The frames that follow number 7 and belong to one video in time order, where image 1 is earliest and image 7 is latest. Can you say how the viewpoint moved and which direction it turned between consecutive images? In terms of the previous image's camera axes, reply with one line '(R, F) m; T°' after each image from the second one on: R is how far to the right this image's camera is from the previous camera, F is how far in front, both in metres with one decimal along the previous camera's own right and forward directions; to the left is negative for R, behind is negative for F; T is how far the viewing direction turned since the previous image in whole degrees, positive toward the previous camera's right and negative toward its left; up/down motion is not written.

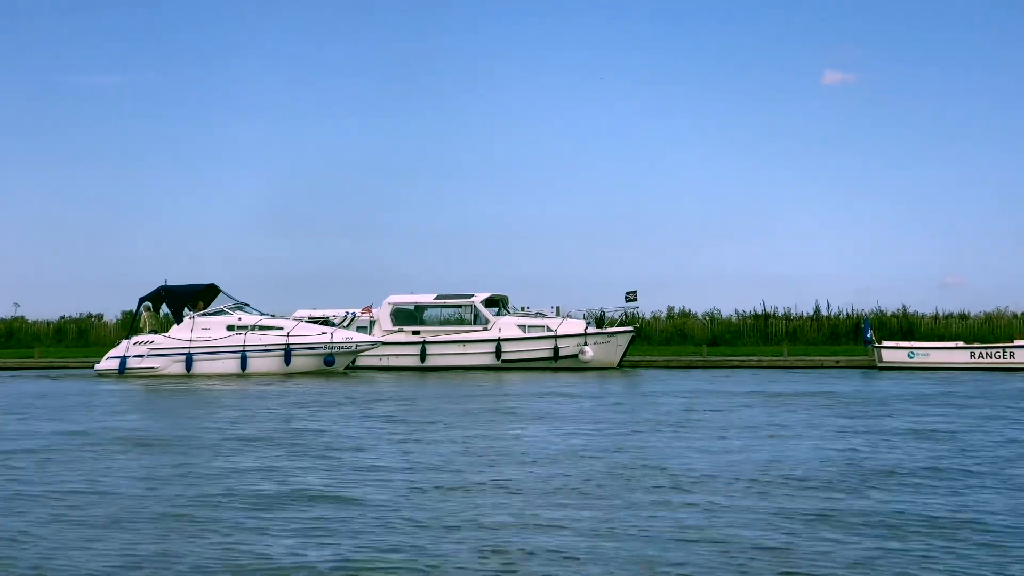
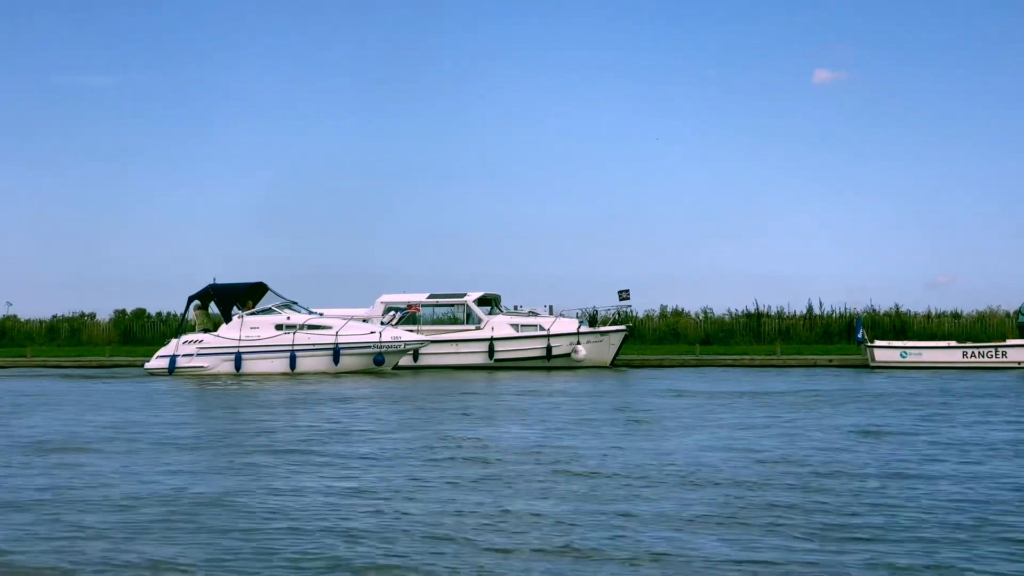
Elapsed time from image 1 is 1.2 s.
(-0.1, -0.2) m; 0°
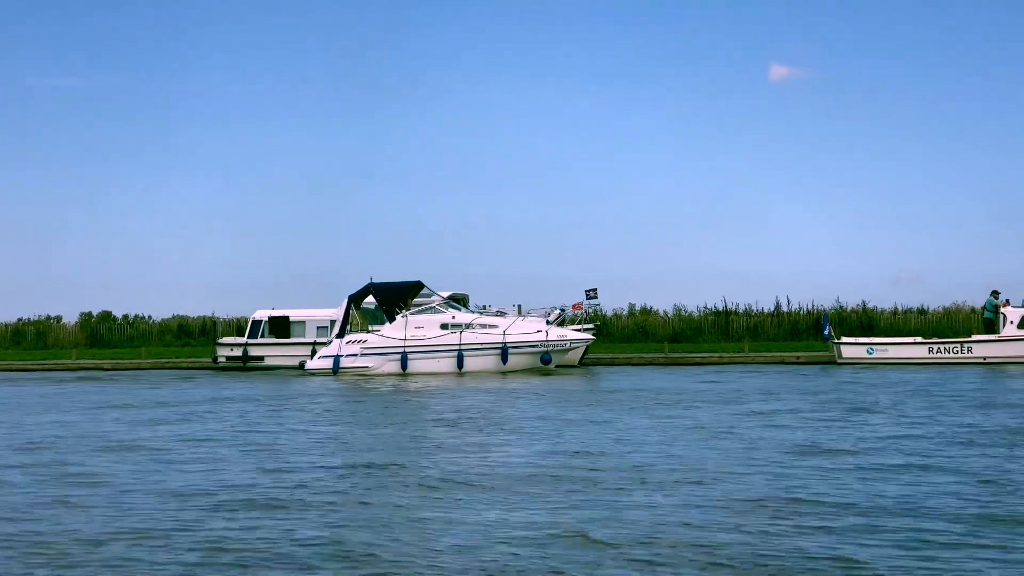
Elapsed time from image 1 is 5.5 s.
(+0.7, +0.6) m; +1°
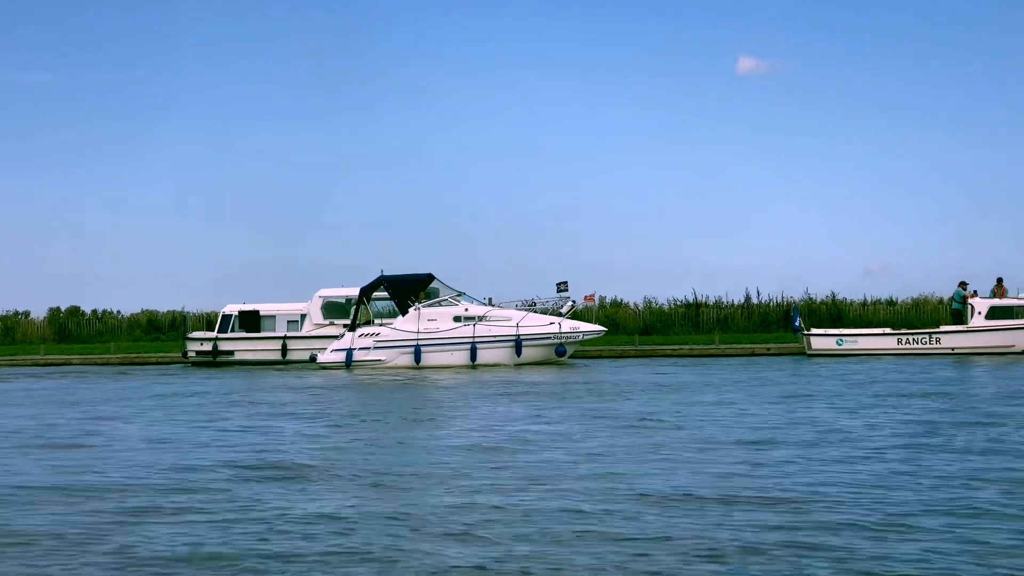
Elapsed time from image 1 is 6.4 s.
(+0.3, +0.3) m; +1°
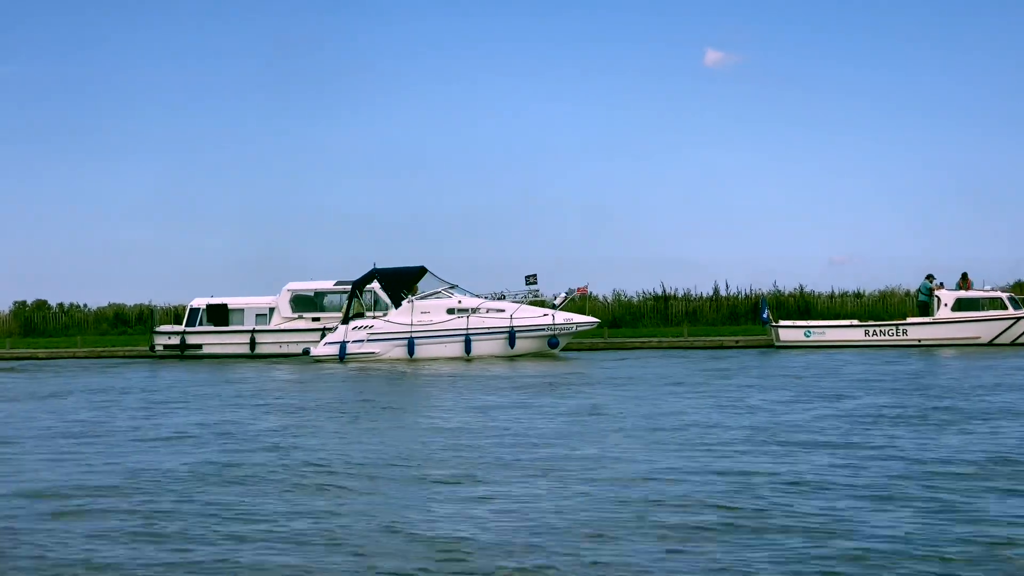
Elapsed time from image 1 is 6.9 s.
(+0.3, +0.2) m; +1°
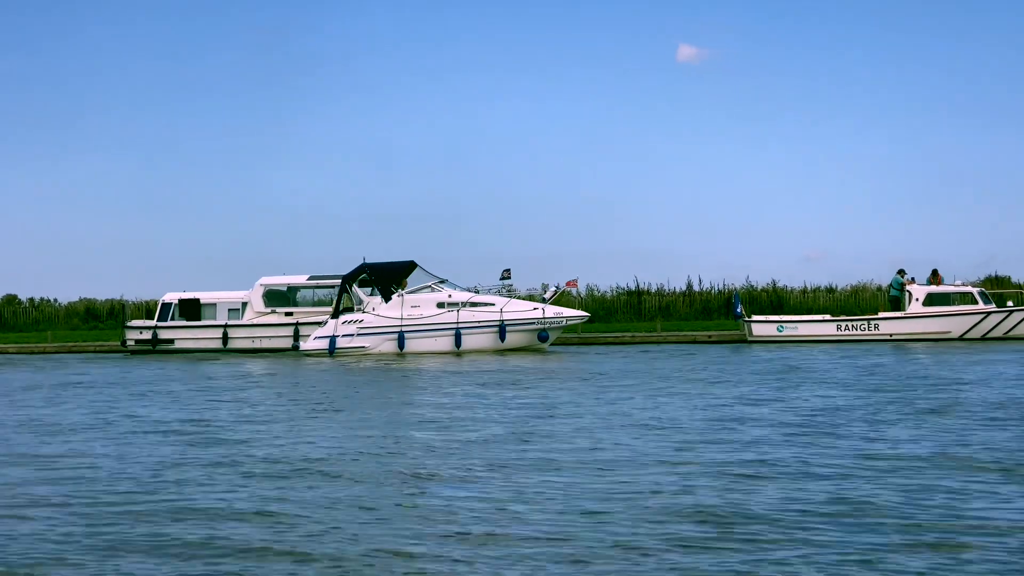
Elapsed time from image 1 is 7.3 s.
(+0.2, +0.1) m; +1°
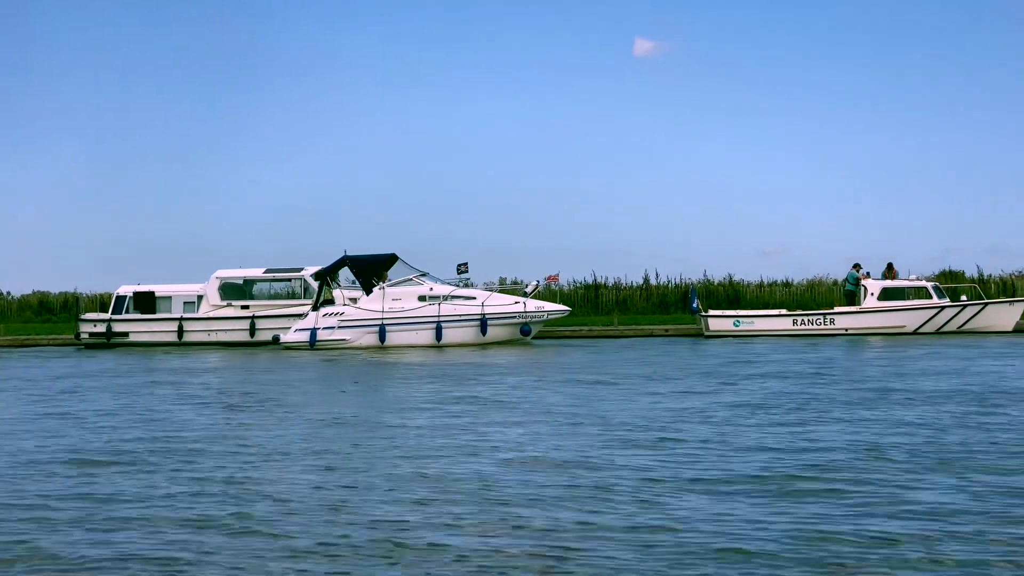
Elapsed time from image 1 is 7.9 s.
(+0.3, +0.1) m; +2°
